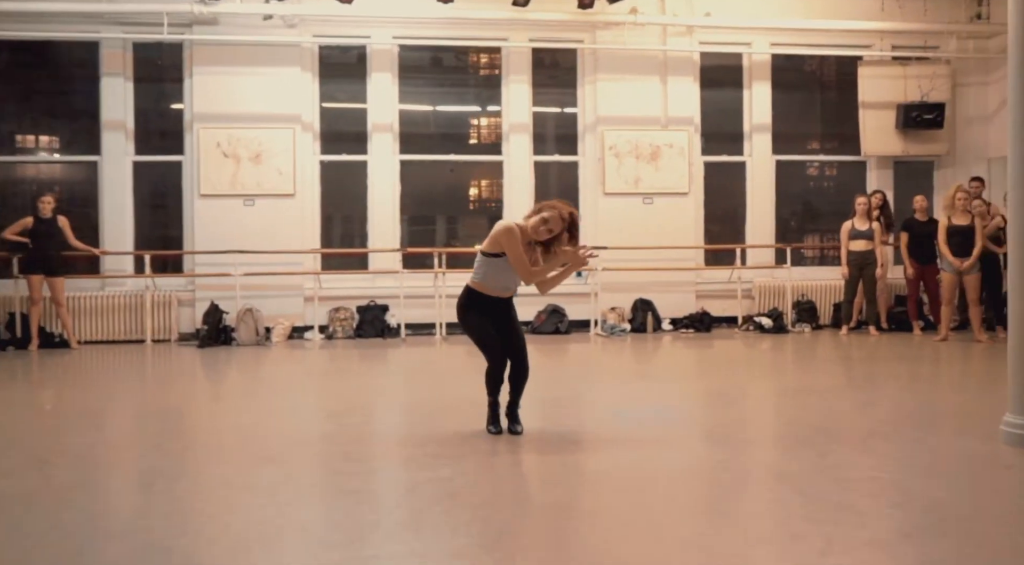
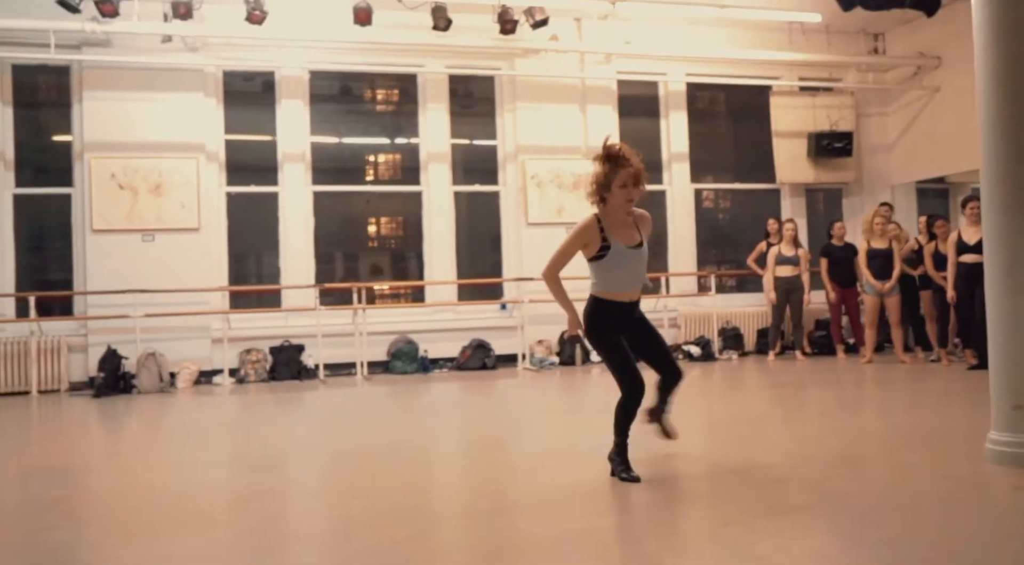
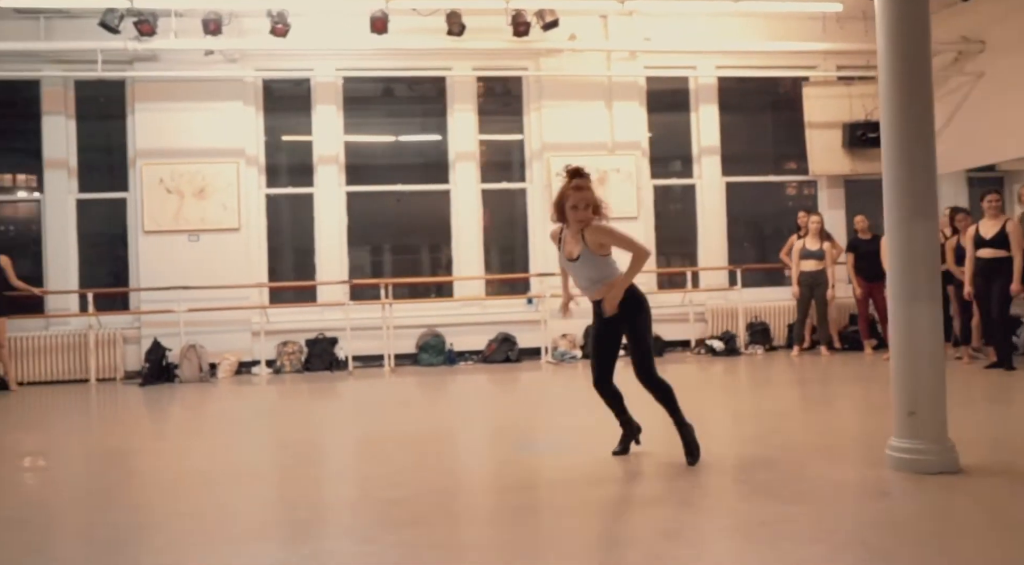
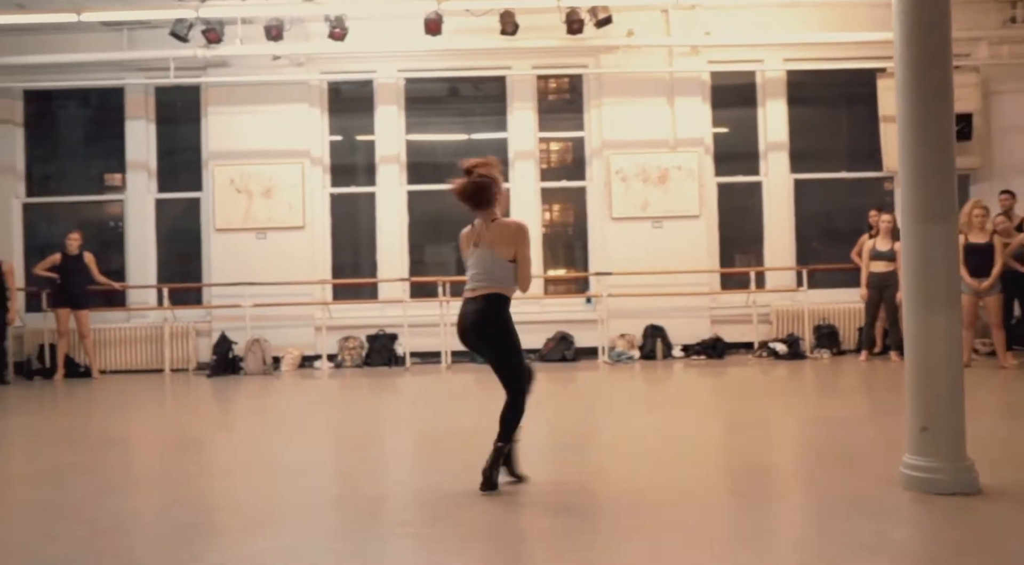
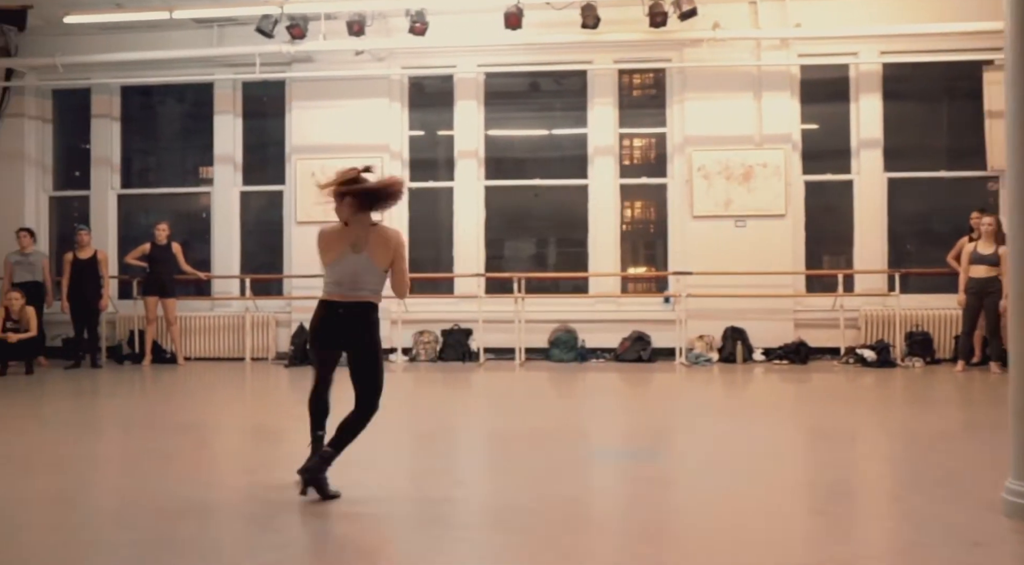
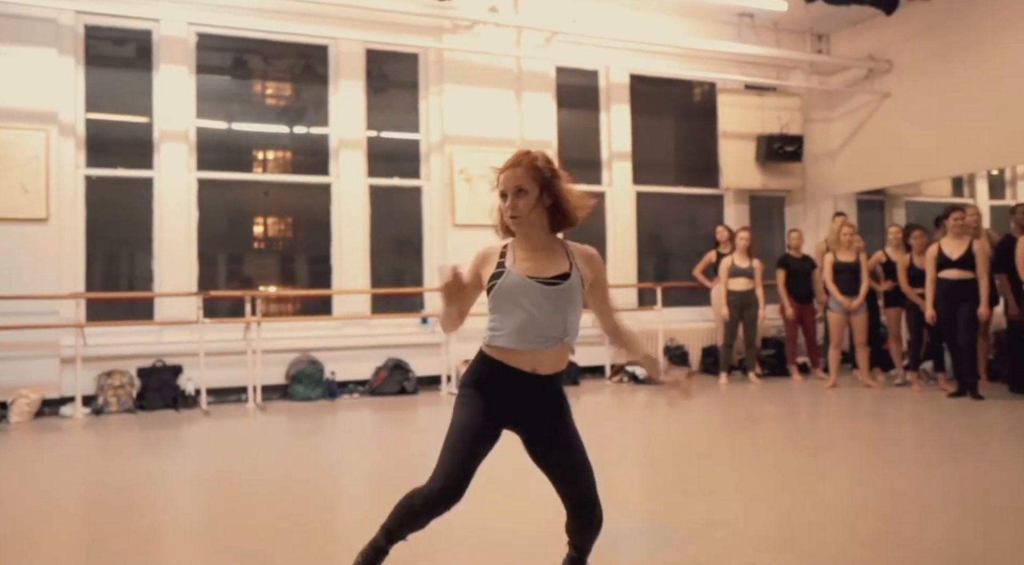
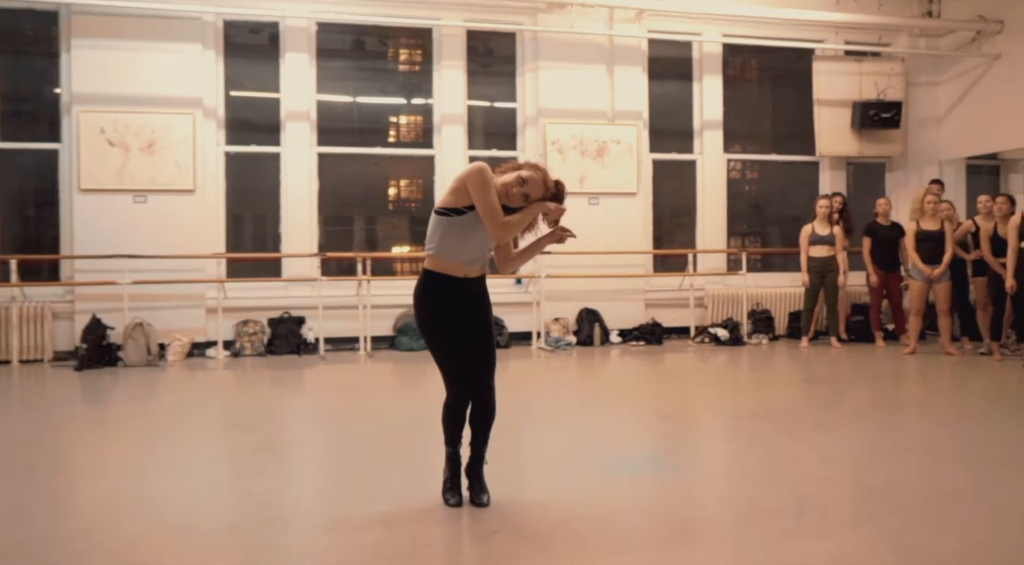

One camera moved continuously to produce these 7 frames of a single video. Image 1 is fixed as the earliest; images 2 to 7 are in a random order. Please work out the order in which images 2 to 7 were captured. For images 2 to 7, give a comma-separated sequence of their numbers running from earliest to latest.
7, 6, 2, 3, 4, 5
